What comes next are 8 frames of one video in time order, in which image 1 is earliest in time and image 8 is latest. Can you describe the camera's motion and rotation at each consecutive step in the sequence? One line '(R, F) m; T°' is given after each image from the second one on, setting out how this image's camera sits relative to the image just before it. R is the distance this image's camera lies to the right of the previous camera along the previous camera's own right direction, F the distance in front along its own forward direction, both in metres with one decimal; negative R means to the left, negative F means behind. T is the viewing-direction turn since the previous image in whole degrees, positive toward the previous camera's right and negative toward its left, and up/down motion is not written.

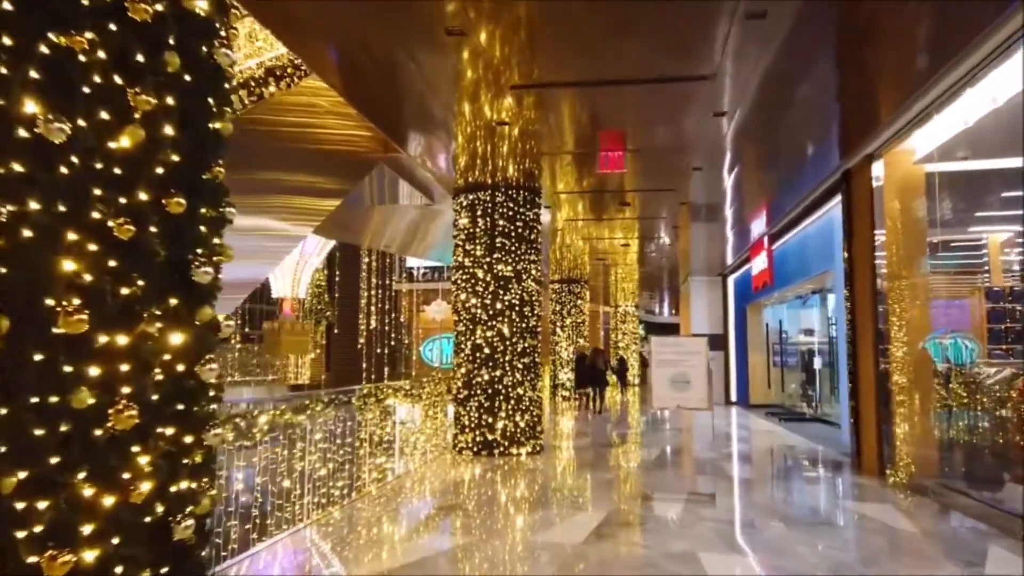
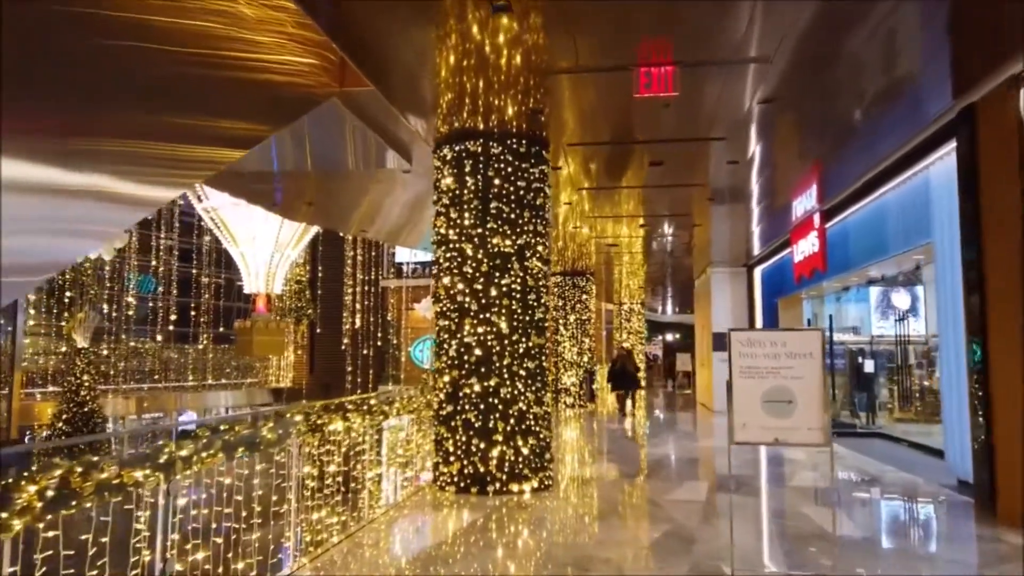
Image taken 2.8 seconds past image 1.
(0.0, +1.9) m; 0°
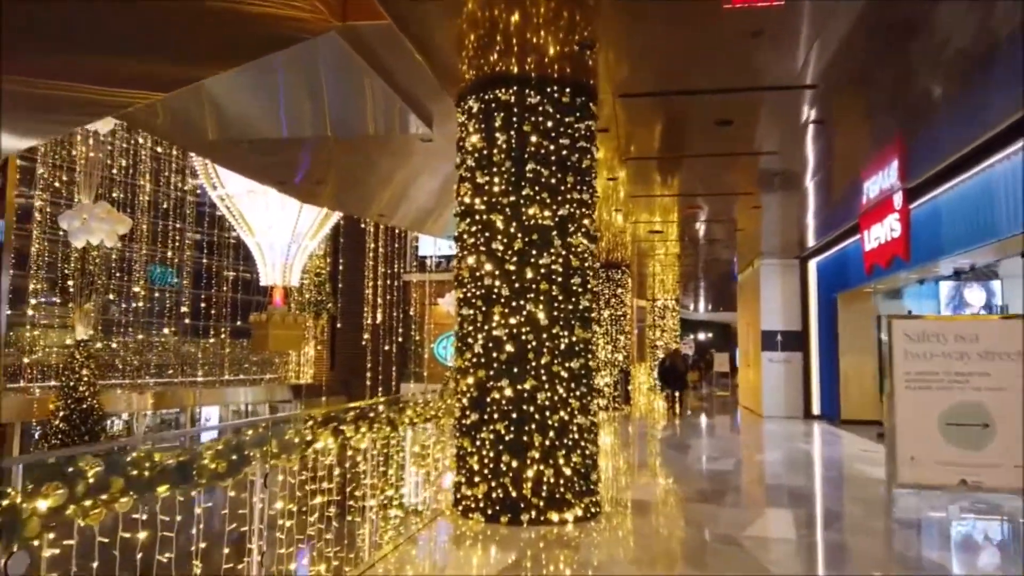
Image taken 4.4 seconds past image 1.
(-0.1, +1.1) m; -2°
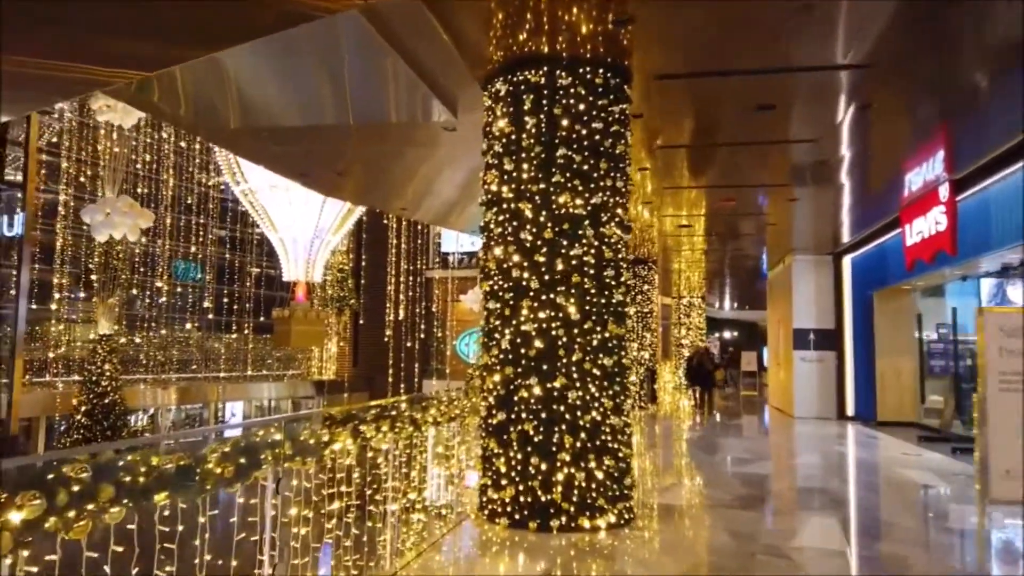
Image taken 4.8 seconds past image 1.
(0.0, +0.2) m; -2°
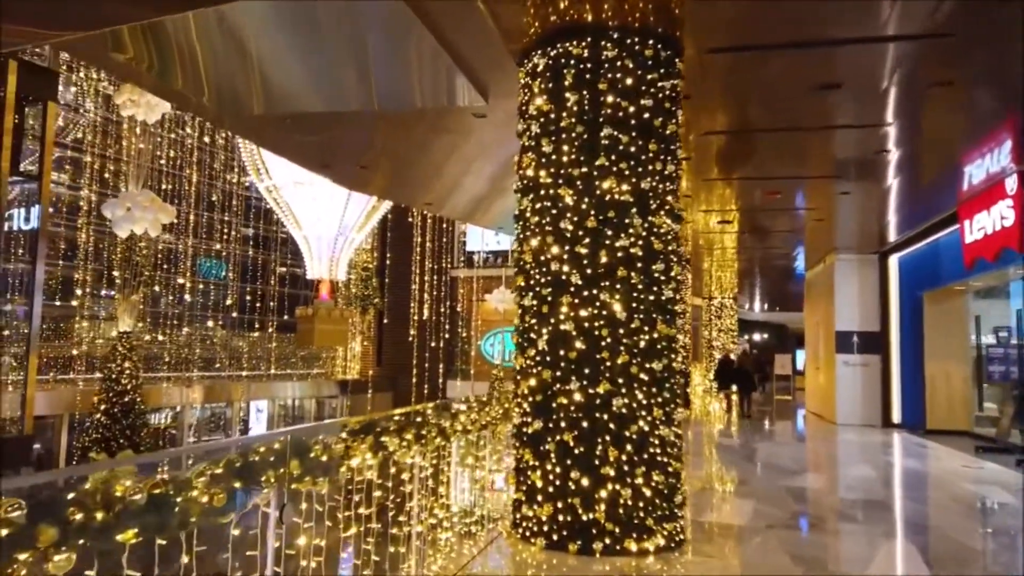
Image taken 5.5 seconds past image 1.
(-0.1, +0.4) m; -2°
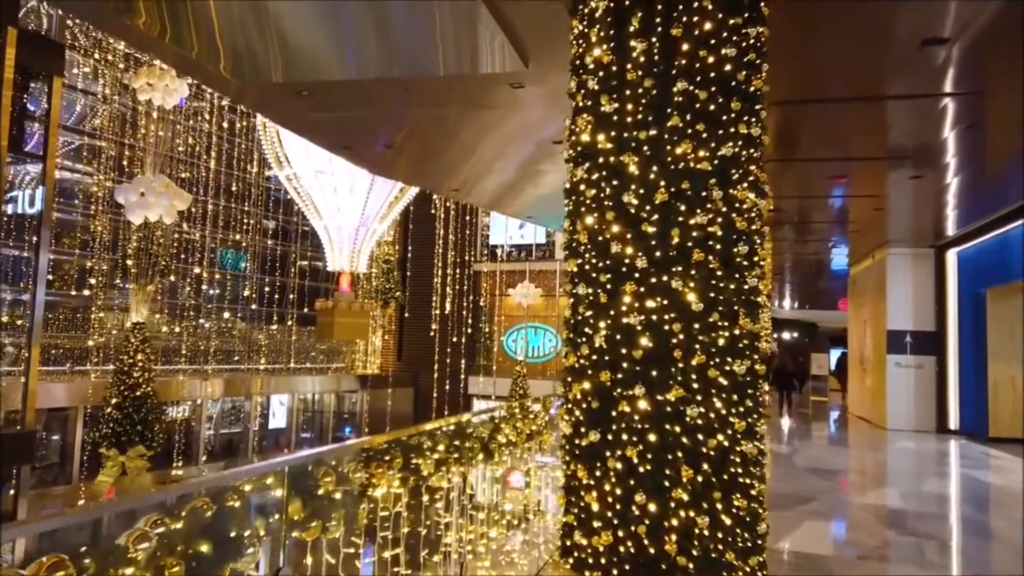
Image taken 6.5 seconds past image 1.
(-0.1, +0.6) m; -2°
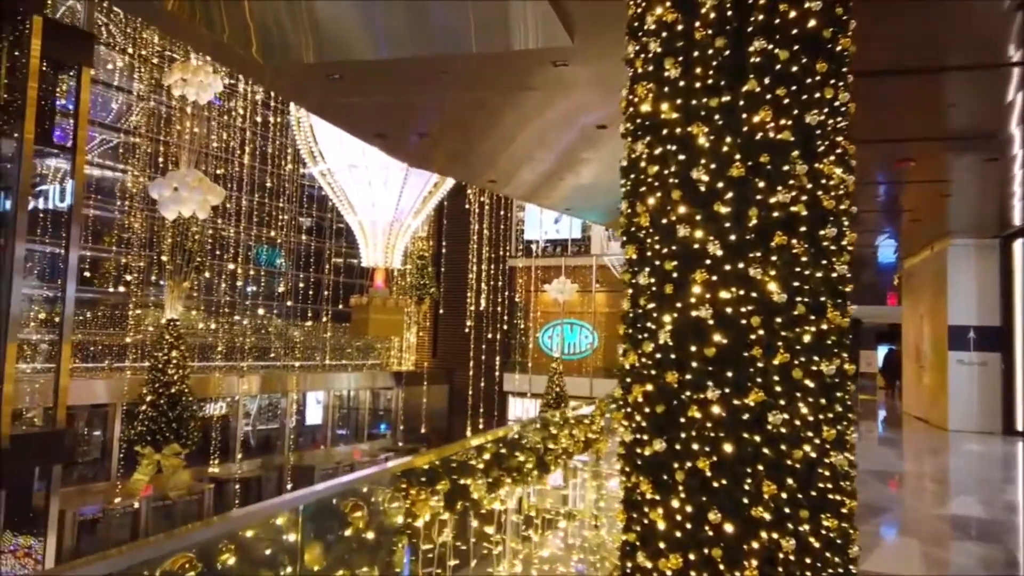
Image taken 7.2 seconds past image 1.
(-0.1, +0.4) m; -3°
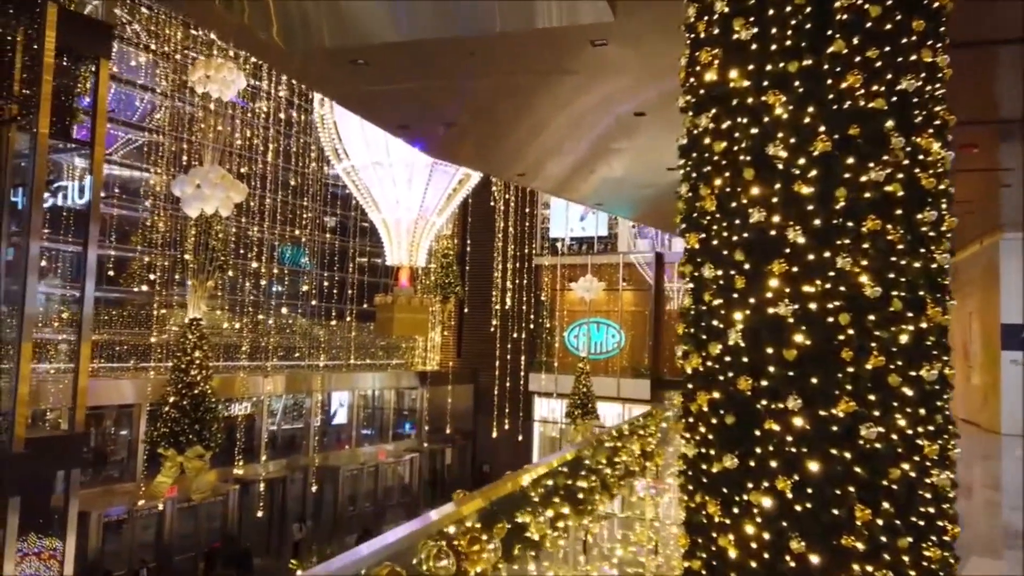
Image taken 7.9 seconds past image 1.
(-0.1, +0.4) m; -2°
